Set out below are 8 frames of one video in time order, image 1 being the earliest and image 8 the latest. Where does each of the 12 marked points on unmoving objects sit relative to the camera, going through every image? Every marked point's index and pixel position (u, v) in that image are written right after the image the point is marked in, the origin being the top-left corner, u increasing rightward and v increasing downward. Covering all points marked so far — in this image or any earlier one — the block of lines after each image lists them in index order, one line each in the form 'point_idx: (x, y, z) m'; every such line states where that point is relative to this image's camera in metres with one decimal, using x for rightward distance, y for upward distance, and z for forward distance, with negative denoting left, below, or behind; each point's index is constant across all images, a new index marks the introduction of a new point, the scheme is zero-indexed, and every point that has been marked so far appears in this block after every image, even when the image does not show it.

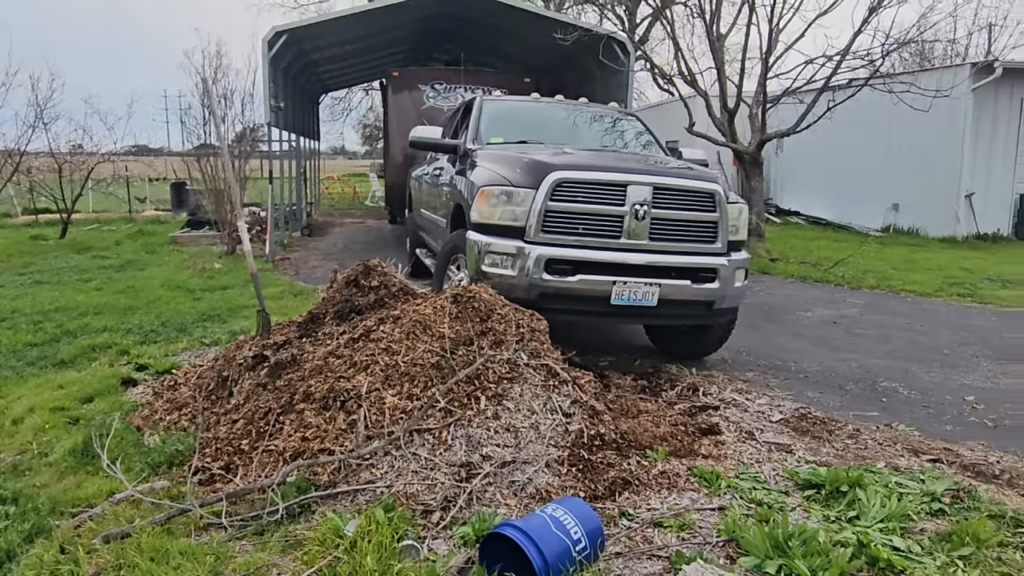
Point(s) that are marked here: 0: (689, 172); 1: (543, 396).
0: (+1.2, +0.8, +5.2) m
1: (+0.2, -0.6, +3.9) m
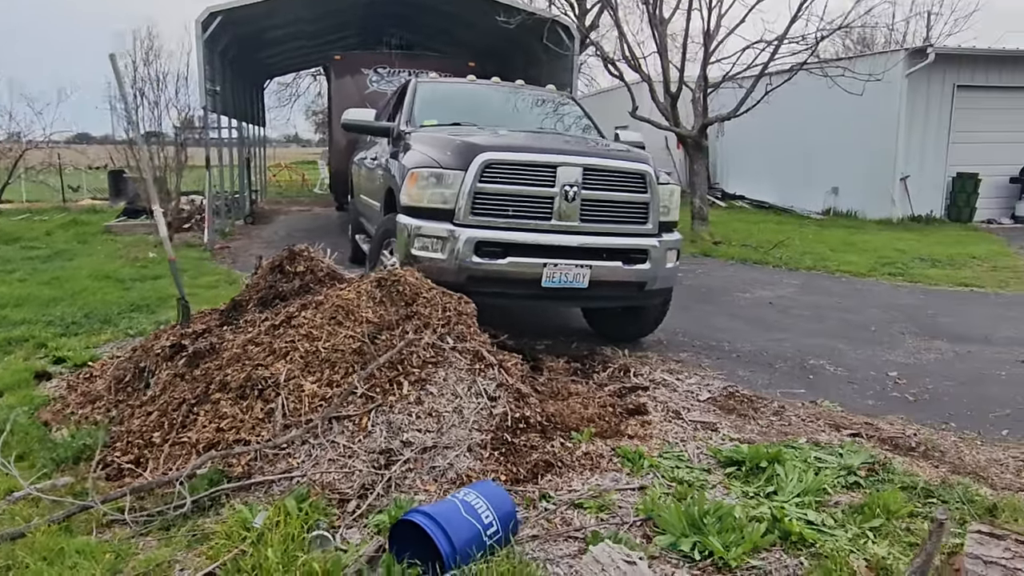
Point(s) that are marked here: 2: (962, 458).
0: (+0.7, +1.0, +5.2) m
1: (-0.2, -0.5, +3.9) m
2: (+2.4, -0.9, +3.9) m
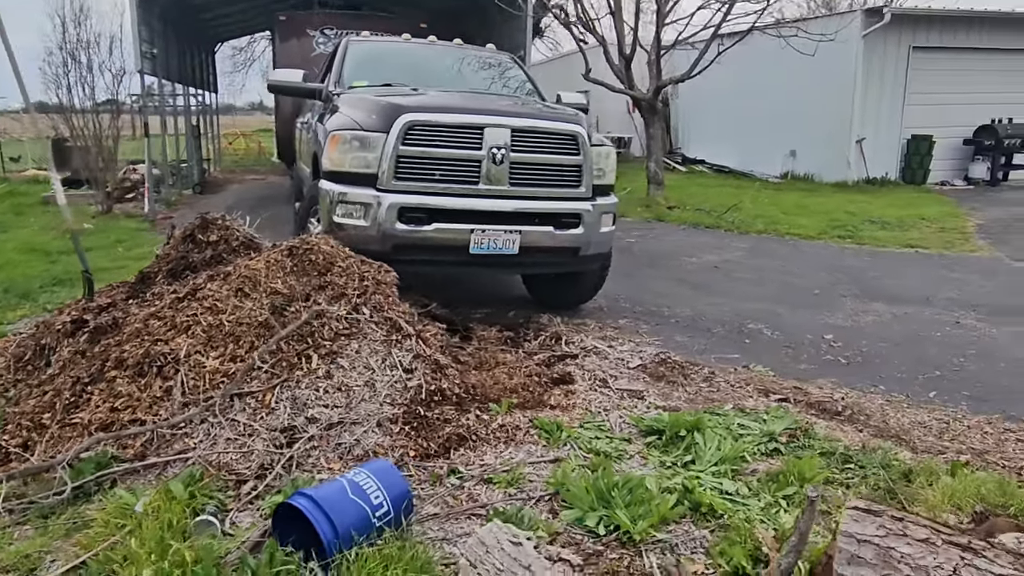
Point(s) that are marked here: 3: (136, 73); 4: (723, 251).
0: (+0.2, +1.2, +5.0) m
1: (-0.7, -0.3, +3.7) m
2: (+2.0, -0.7, +3.8) m
3: (-5.7, +3.2, +11.0) m
4: (+2.4, +0.4, +8.4) m
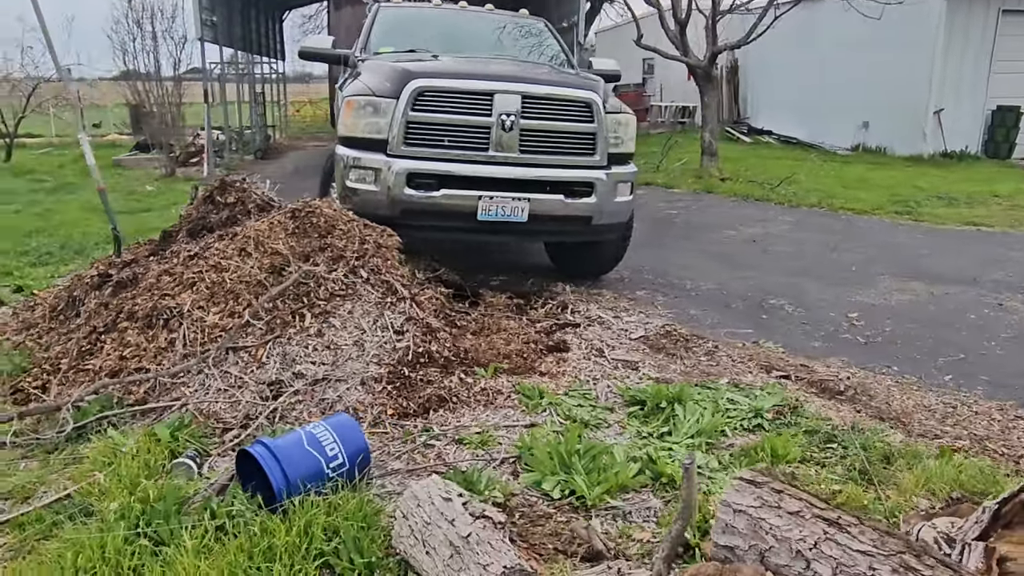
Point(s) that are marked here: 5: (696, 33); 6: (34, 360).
0: (+0.3, +1.4, +4.9) m
1: (-0.7, -0.1, +3.8) m
2: (+1.9, -0.6, +3.7) m
3: (-4.9, +3.9, +11.4) m
4: (+2.8, +0.7, +8.1) m
5: (+4.1, +5.6, +16.1) m
6: (-2.6, -0.4, +3.9) m
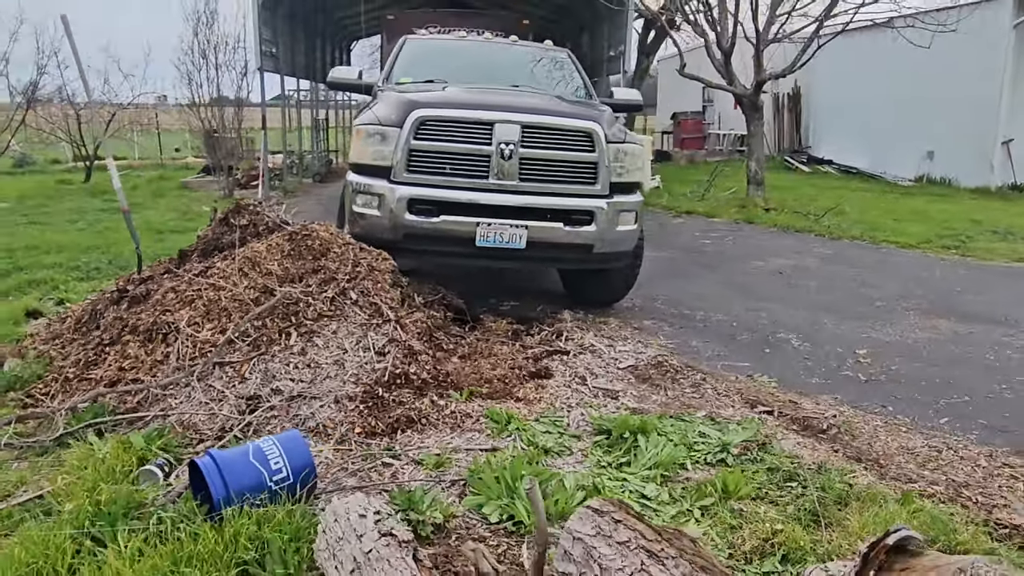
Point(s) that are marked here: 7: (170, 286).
0: (+0.4, +1.2, +5.0) m
1: (-0.8, -0.2, +4.0) m
2: (+1.7, -0.8, +3.6) m
3: (-4.2, +3.6, +12.0) m
4: (+3.1, +0.3, +7.9) m
5: (+5.3, +4.9, +15.9) m
6: (-2.7, -0.5, +4.2) m
7: (-2.0, 0.0, +4.4) m
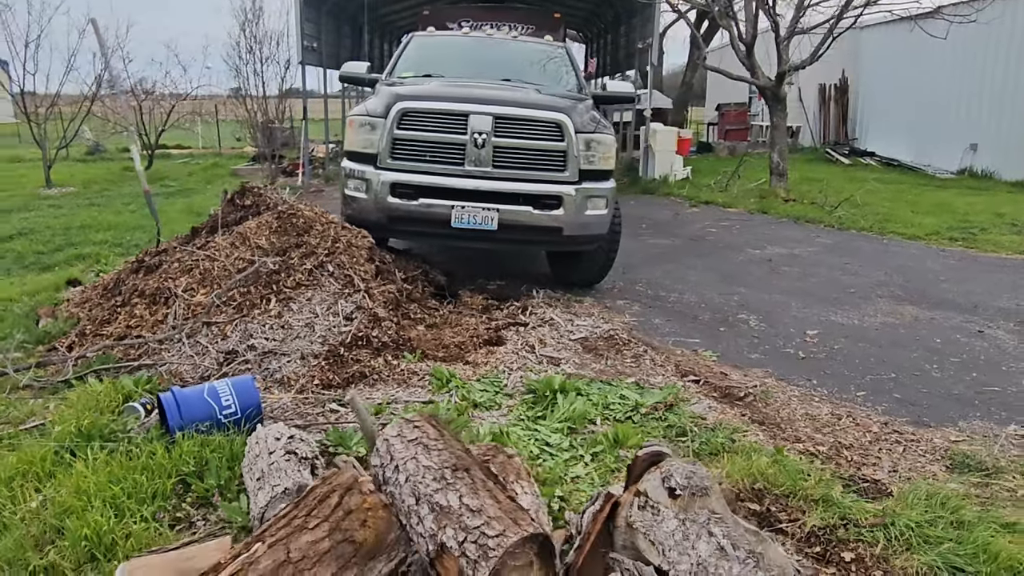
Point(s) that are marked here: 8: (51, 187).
0: (+0.2, +1.4, +5.4) m
1: (-1.1, -0.1, +4.5) m
2: (+1.4, -0.6, +3.9) m
3: (-3.7, +3.9, +12.7) m
4: (+3.2, +0.5, +8.1) m
5: (+6.1, +5.0, +15.8) m
6: (-2.9, -0.3, +4.9) m
7: (-2.3, +0.2, +5.0) m
8: (-8.1, +1.8, +12.9) m
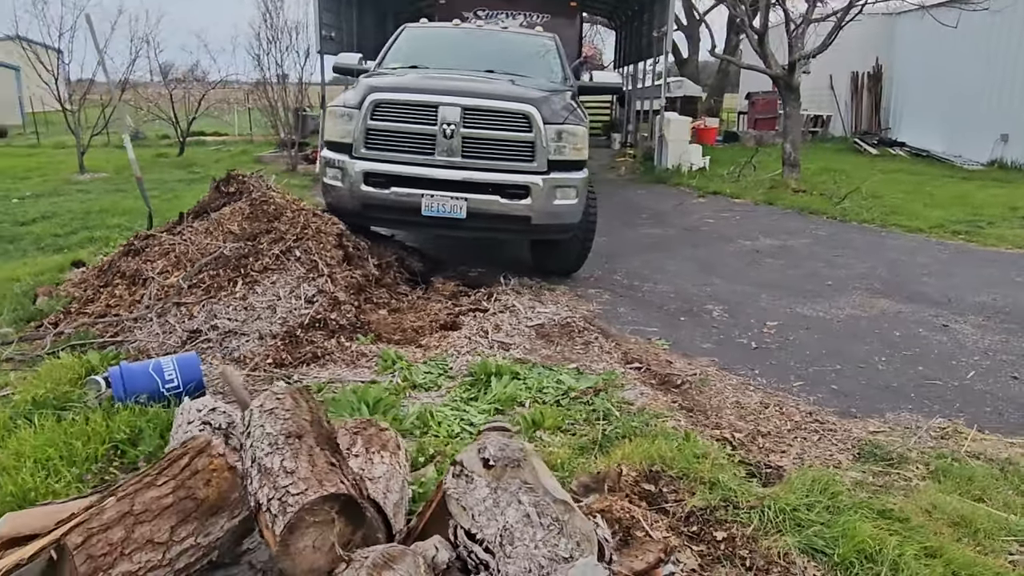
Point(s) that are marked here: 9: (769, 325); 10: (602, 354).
0: (0.0, +1.5, +5.5) m
1: (-1.4, 0.0, +4.7) m
2: (+1.1, -0.6, +4.0) m
3: (-3.5, +4.2, +13.0) m
4: (+3.1, +0.6, +8.1) m
5: (+6.5, +5.2, +15.5) m
6: (-3.2, -0.1, +5.2) m
7: (-2.5, +0.3, +5.3) m
8: (-7.9, +2.1, +13.5) m
9: (+1.8, -0.3, +5.1) m
10: (+0.6, -0.4, +4.5) m
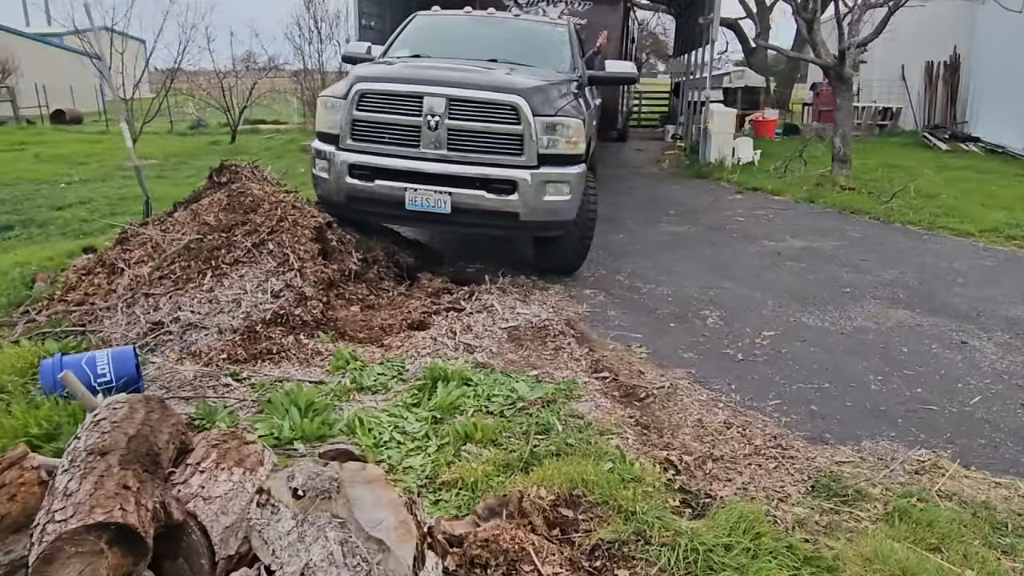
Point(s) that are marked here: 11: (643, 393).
0: (-0.1, +1.5, +5.3) m
1: (-1.6, +0.1, +4.6) m
2: (+0.8, -0.6, +3.7) m
3: (-2.8, +4.4, +13.0) m
4: (+3.2, +0.5, +7.6) m
5: (+7.4, +5.2, +14.6) m
6: (-3.3, 0.0, +5.3) m
7: (-2.7, +0.4, +5.3) m
8: (-7.2, +2.4, +13.9) m
9: (+1.7, -0.3, +4.8) m
10: (+0.3, -0.4, +4.3) m
11: (+0.7, -0.6, +3.9) m
